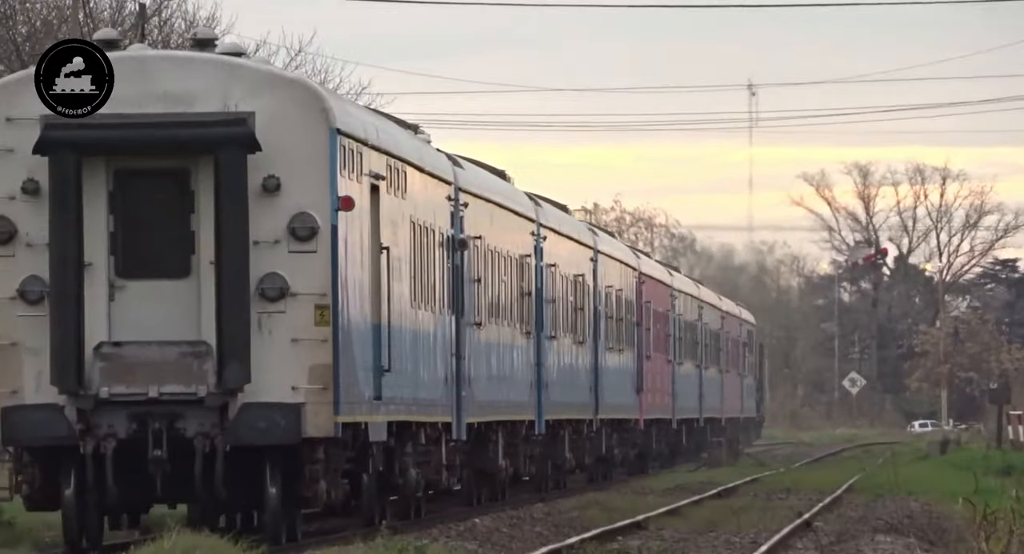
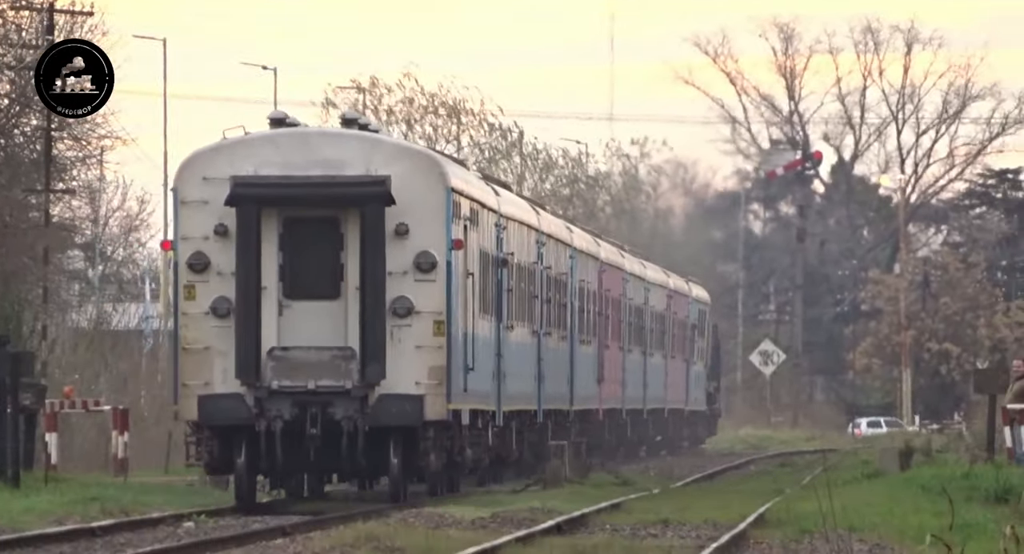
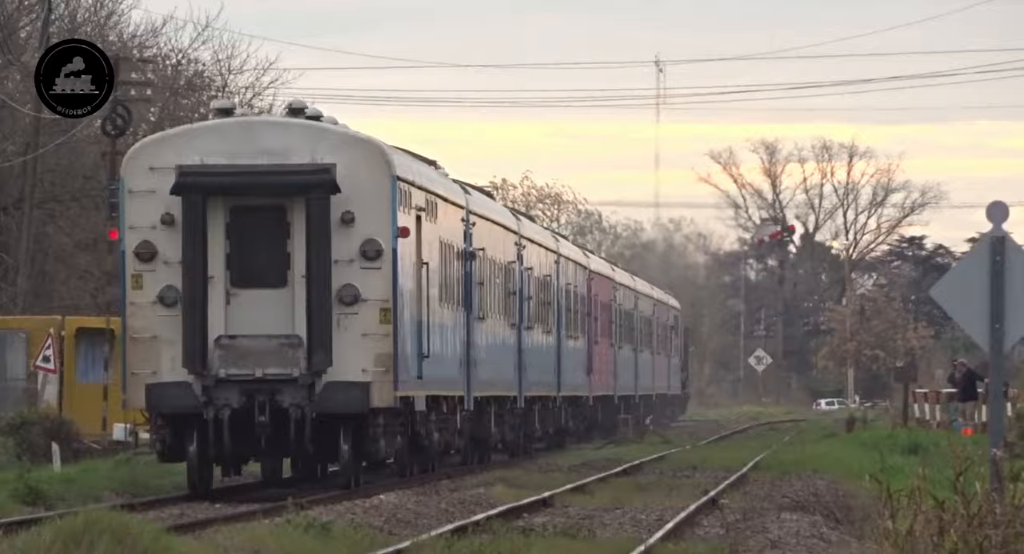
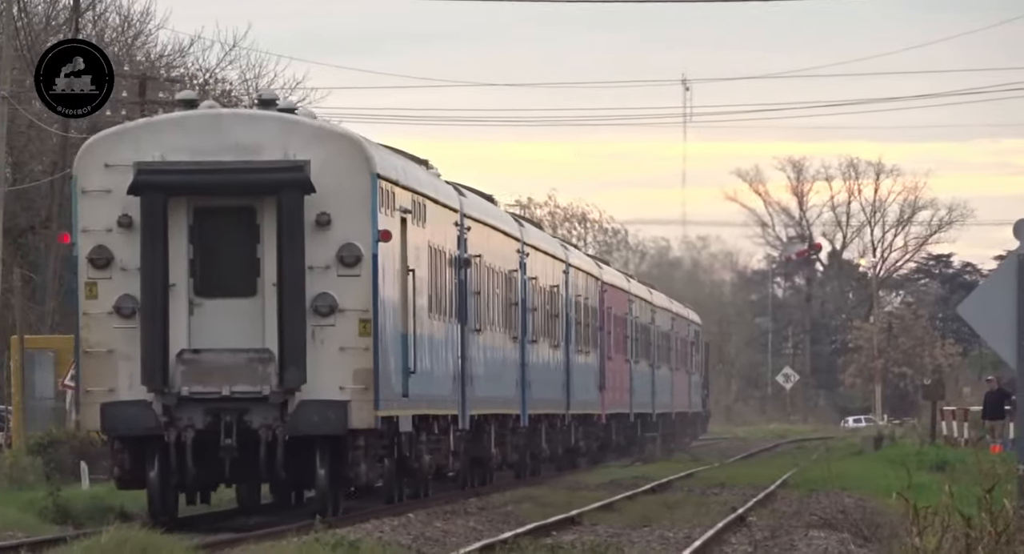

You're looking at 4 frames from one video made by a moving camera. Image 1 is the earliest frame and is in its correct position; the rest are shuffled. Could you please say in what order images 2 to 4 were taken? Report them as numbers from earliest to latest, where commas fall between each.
4, 3, 2
